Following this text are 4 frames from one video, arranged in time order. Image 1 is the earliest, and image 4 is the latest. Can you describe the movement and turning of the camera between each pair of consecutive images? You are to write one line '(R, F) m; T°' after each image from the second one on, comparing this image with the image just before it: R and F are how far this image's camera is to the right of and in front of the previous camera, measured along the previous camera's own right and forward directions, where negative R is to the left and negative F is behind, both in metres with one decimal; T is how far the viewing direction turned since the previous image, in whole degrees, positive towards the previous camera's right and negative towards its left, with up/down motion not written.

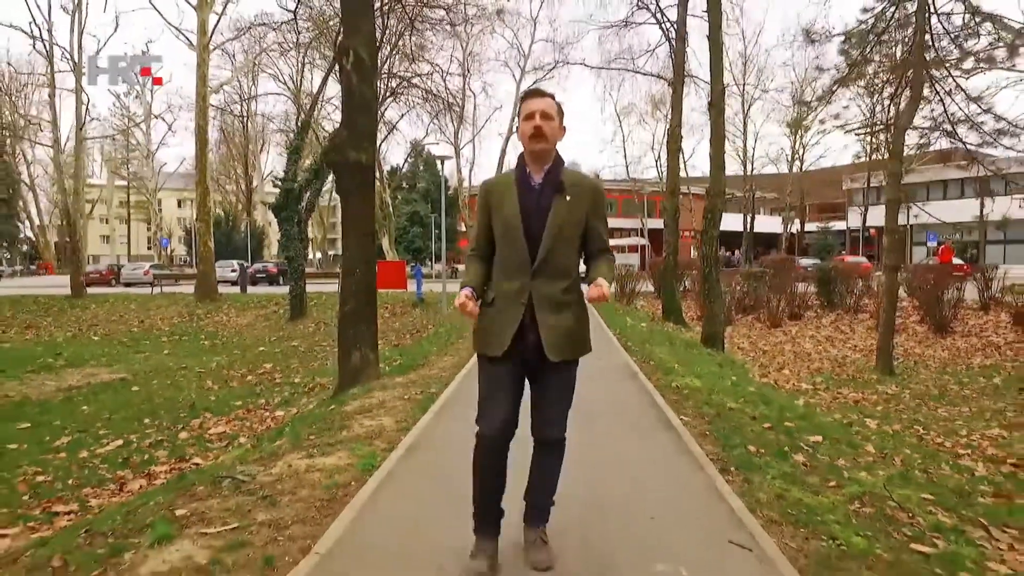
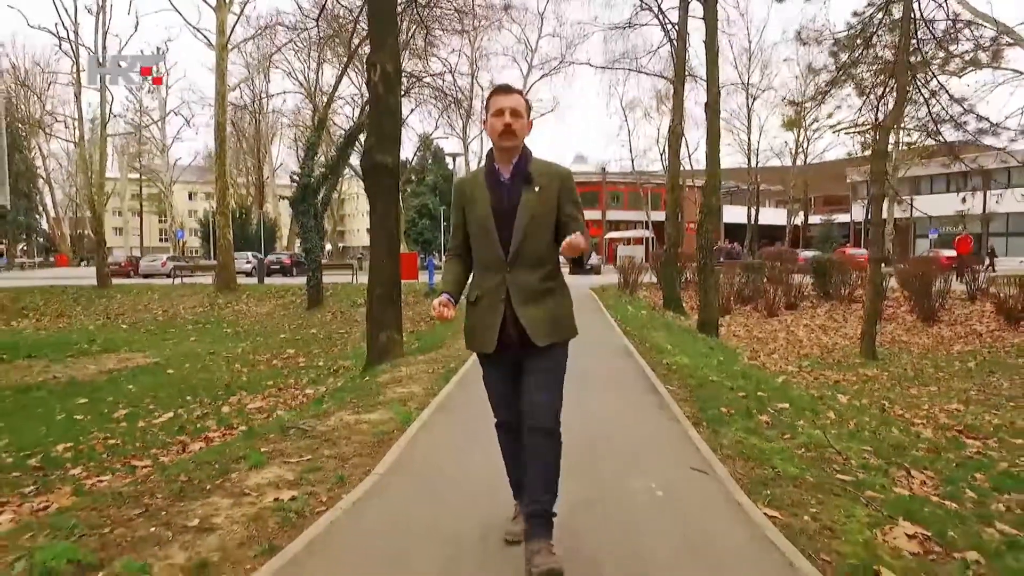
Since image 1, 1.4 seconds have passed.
(0.0, -1.1) m; 0°
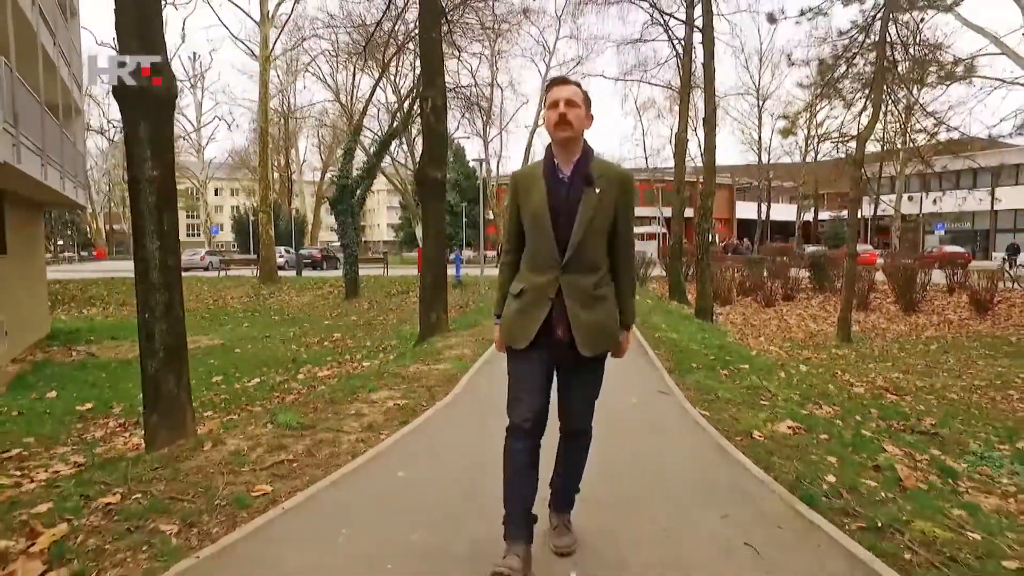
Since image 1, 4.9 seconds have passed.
(-0.1, -2.4) m; -1°
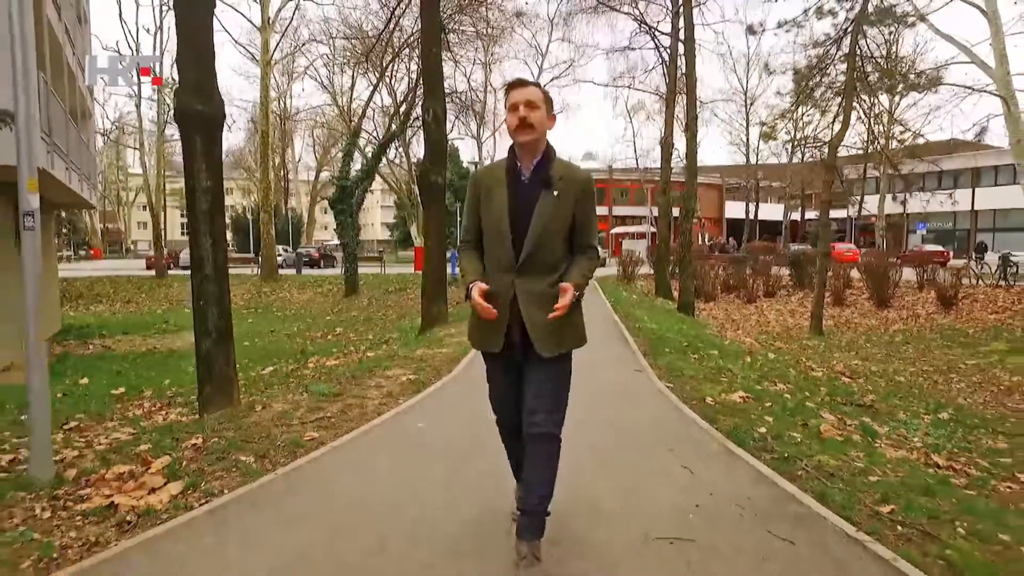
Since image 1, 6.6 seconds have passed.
(0.0, -1.2) m; +1°
